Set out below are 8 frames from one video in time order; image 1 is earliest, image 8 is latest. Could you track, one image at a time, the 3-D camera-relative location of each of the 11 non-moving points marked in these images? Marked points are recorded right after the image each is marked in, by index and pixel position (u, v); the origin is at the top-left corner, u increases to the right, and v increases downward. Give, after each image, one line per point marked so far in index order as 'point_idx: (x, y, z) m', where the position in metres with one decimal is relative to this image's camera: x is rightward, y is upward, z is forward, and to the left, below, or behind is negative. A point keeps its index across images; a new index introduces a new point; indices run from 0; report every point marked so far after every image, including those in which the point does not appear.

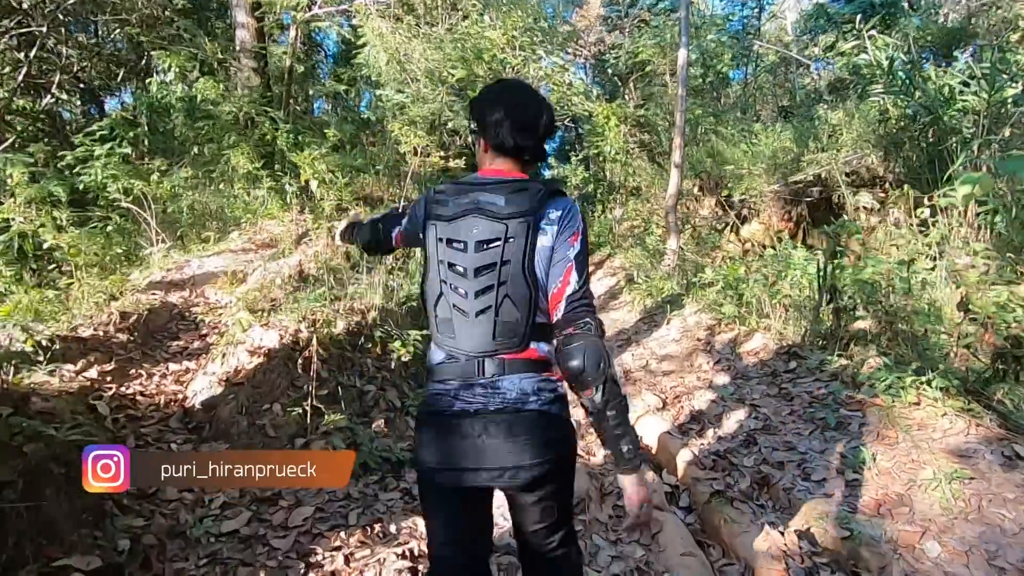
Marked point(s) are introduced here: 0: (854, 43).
0: (+5.2, +3.7, +8.1) m
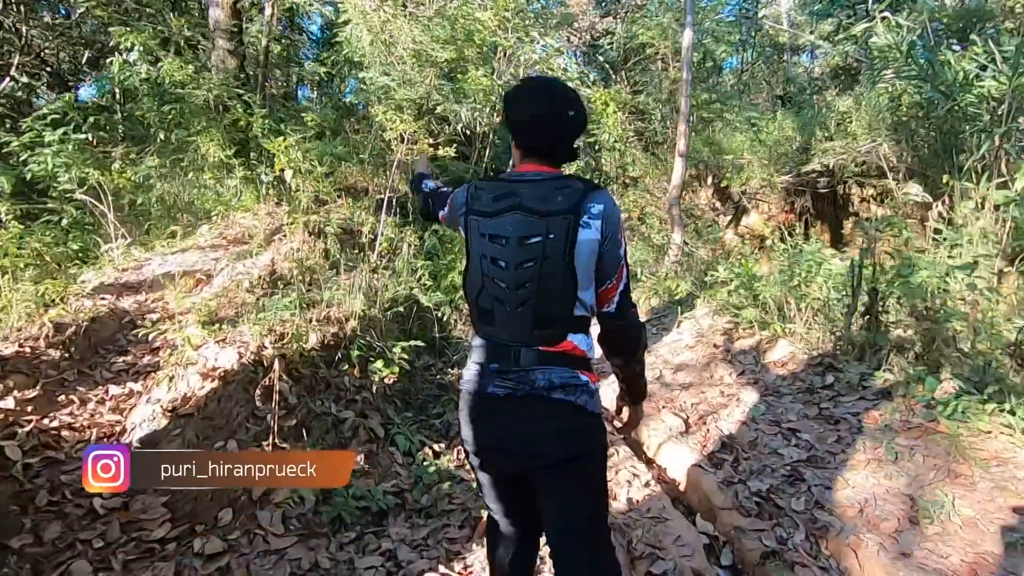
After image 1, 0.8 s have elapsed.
0: (+5.1, +3.8, +7.7) m
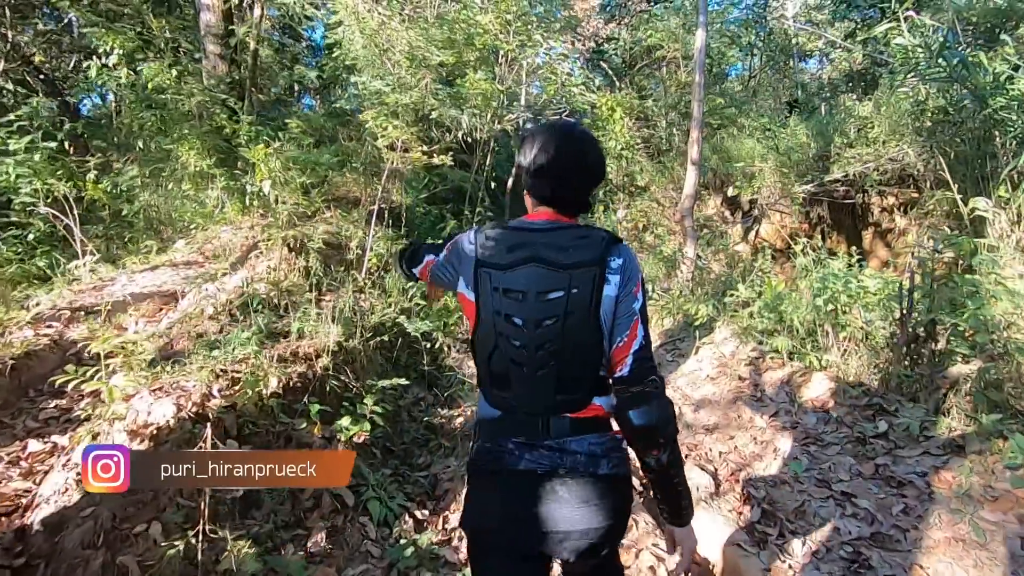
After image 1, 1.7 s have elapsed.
0: (+5.1, +3.6, +7.3) m
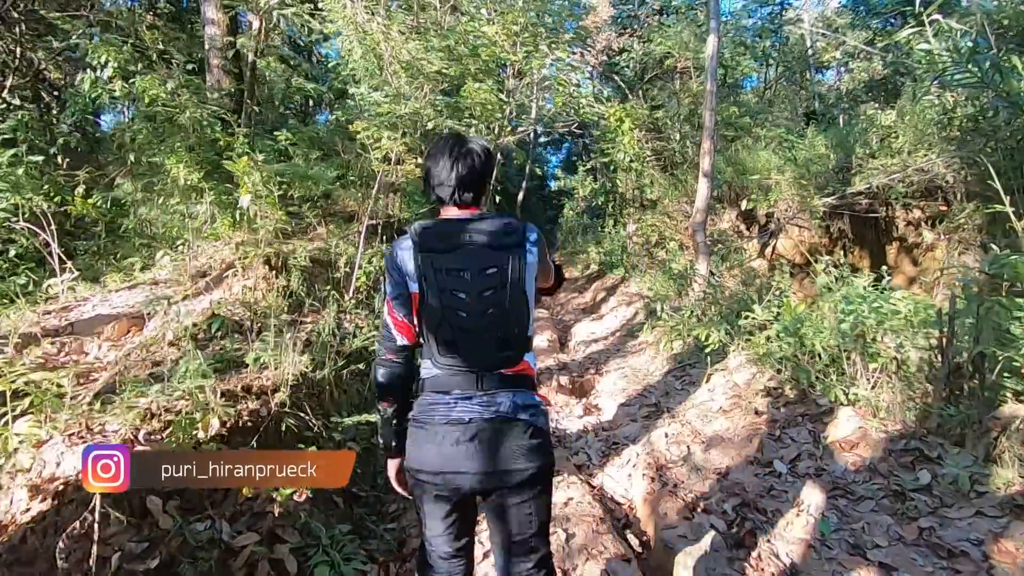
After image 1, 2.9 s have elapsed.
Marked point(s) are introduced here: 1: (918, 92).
0: (+5.2, +3.3, +6.9) m
1: (+5.0, +2.4, +6.6) m
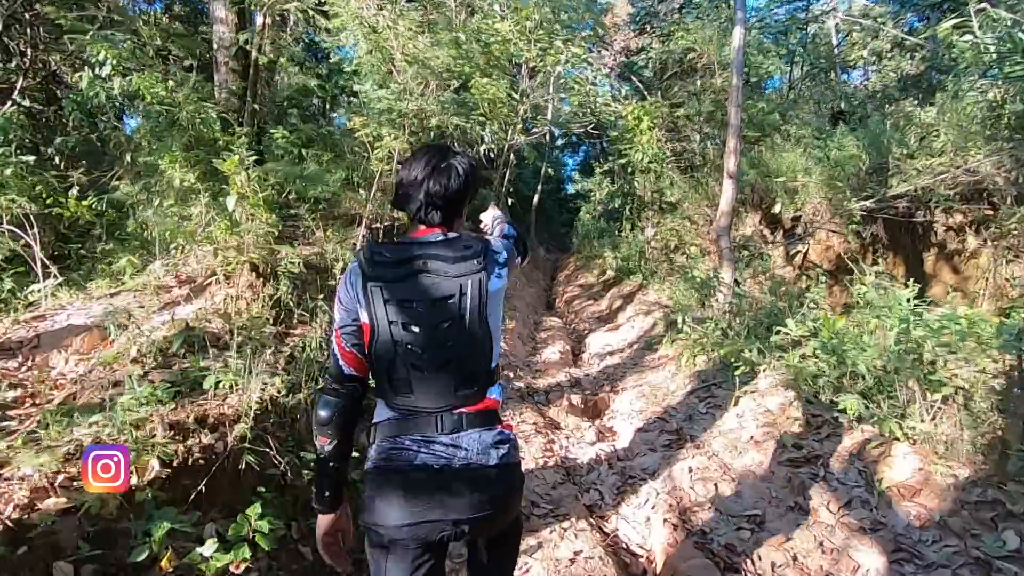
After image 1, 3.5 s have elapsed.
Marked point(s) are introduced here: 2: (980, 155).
0: (+5.3, +3.2, +6.4) m
1: (+5.2, +2.3, +6.1) m
2: (+5.3, +1.5, +6.0) m
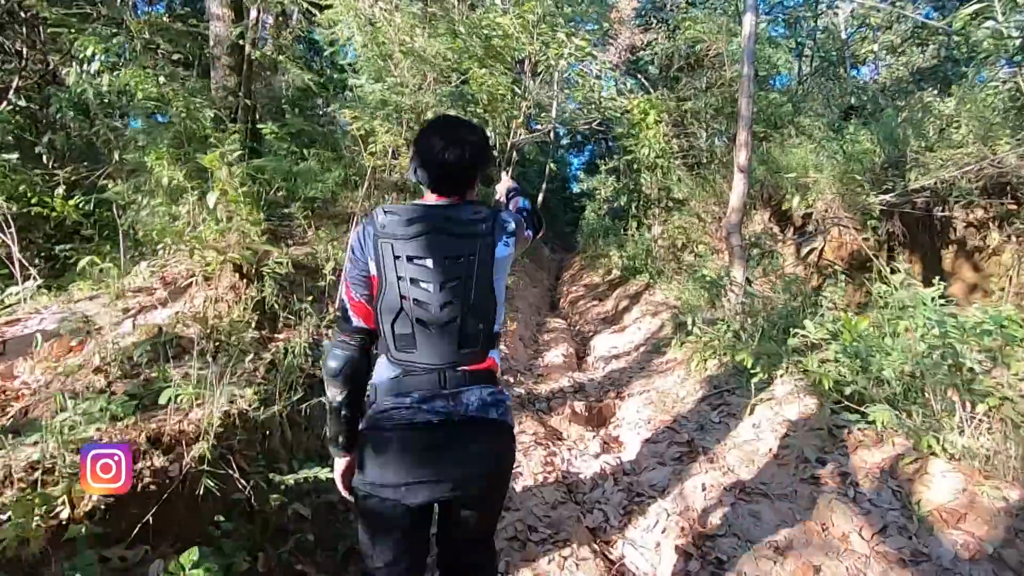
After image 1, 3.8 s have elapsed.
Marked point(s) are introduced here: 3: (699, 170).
0: (+5.3, +3.2, +6.1) m
1: (+5.2, +2.3, +5.9) m
2: (+5.3, +1.5, +5.7) m
3: (+3.1, +2.0, +8.8) m
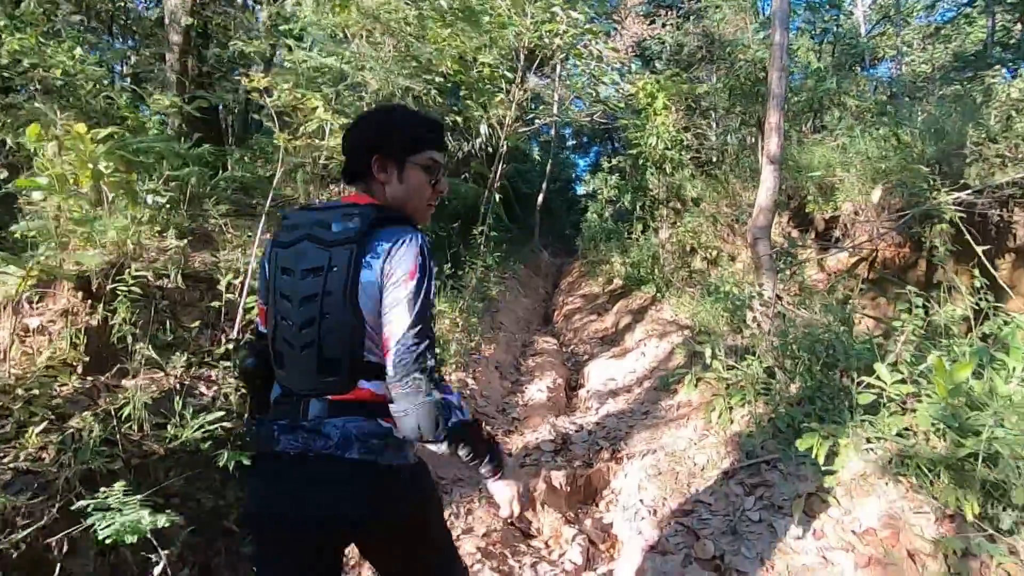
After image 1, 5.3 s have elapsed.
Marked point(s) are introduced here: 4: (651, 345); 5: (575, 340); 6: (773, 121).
0: (+5.1, +3.1, +5.1) m
1: (+5.0, +2.2, +4.8) m
2: (+5.2, +1.4, +4.7) m
3: (+3.0, +1.8, +7.8) m
4: (+1.3, -0.5, +5.1) m
5: (+0.7, -0.6, +6.2) m
6: (+2.2, +1.4, +4.5) m
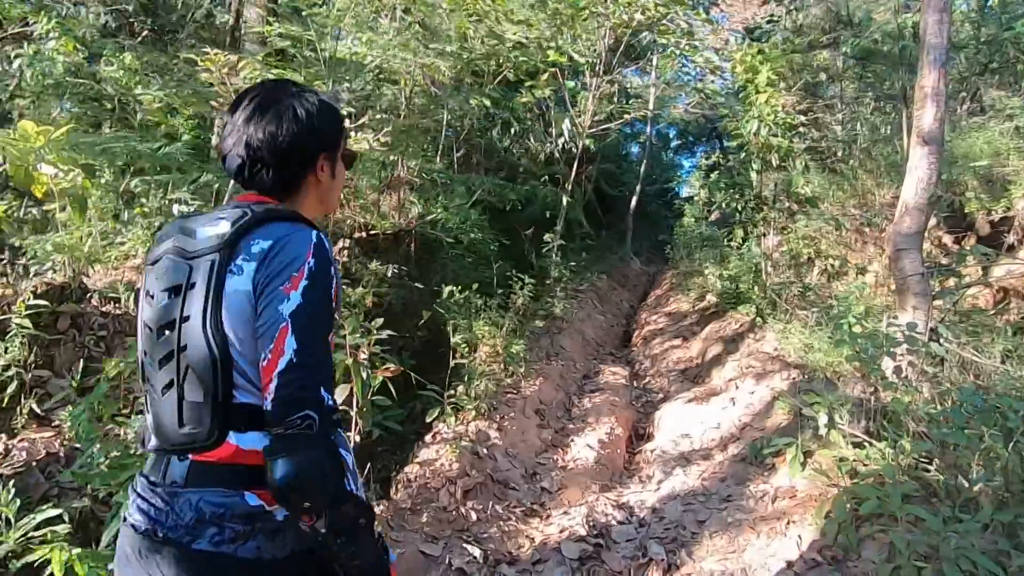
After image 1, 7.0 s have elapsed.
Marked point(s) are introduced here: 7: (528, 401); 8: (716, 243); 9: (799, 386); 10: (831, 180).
0: (+5.5, +2.8, +3.3) m
1: (+5.3, +1.9, +3.0) m
2: (+5.4, +1.1, +2.8) m
3: (+3.9, +1.6, +6.3) m
4: (+1.8, -0.7, +4.0) m
5: (+1.4, -0.8, +5.2) m
6: (+2.5, +1.2, +3.2) m
7: (+0.2, -0.8, +3.9) m
8: (+3.0, +0.7, +7.8) m
9: (+1.9, -0.6, +3.6) m
10: (+3.7, +1.3, +6.1) m
